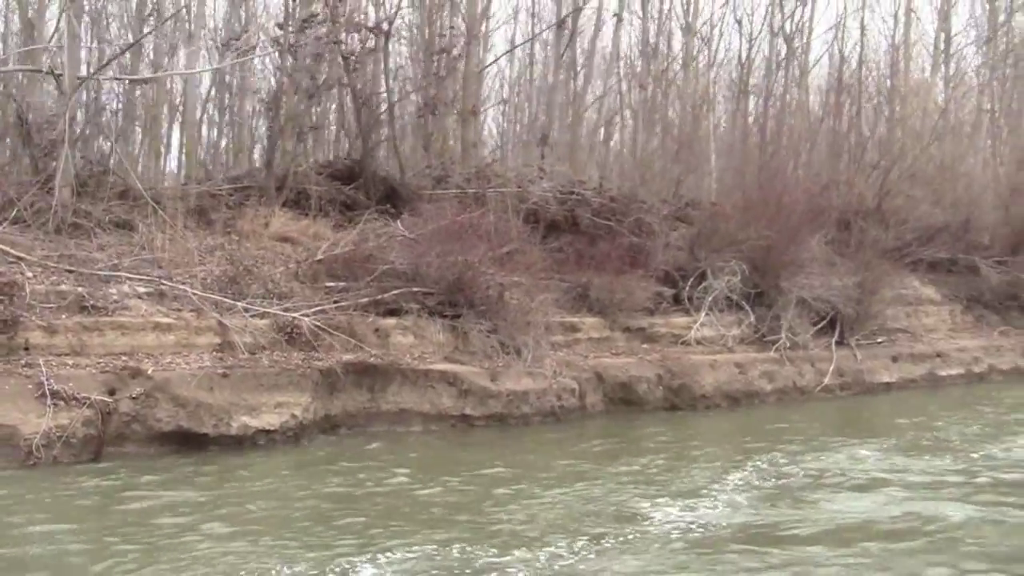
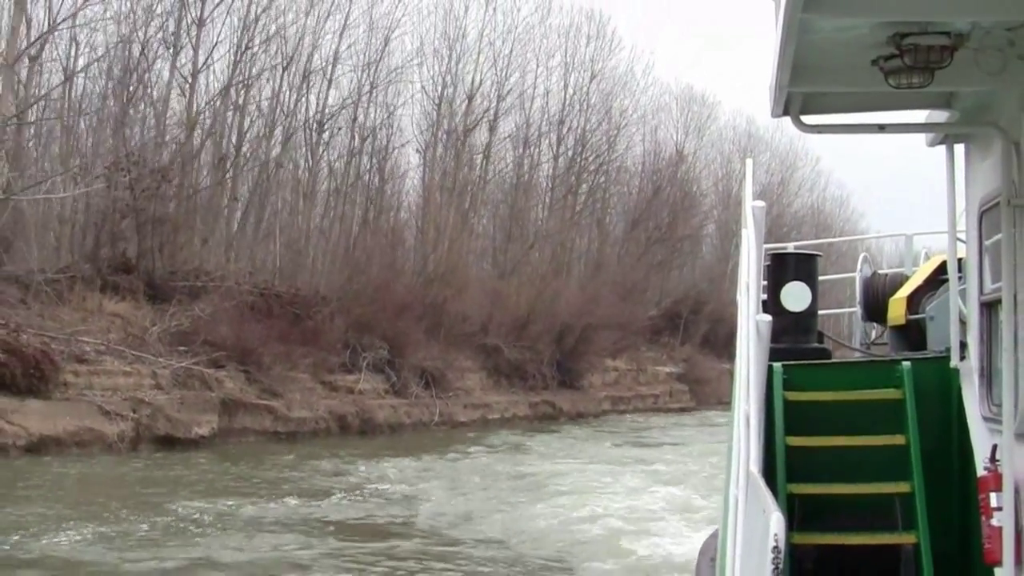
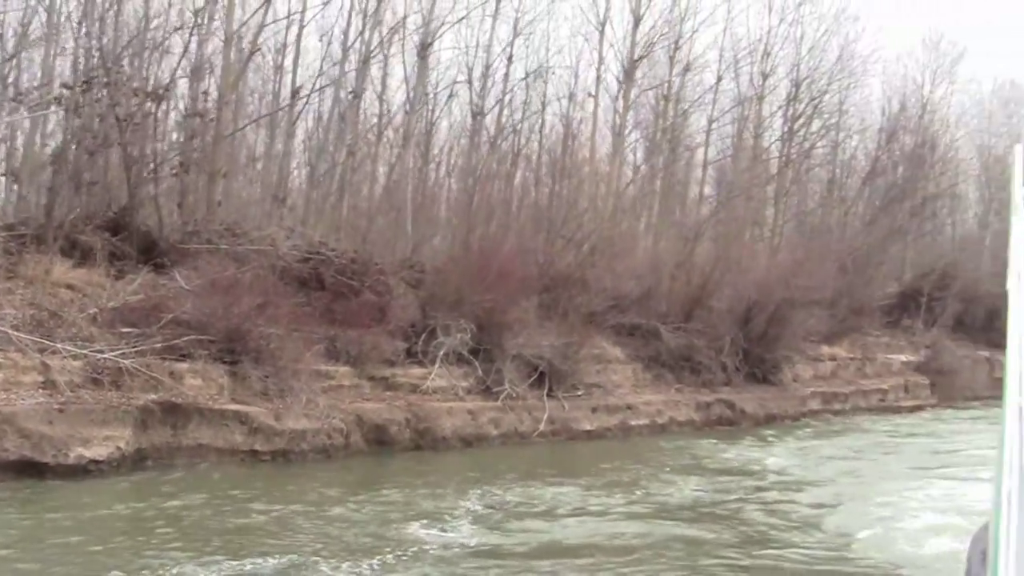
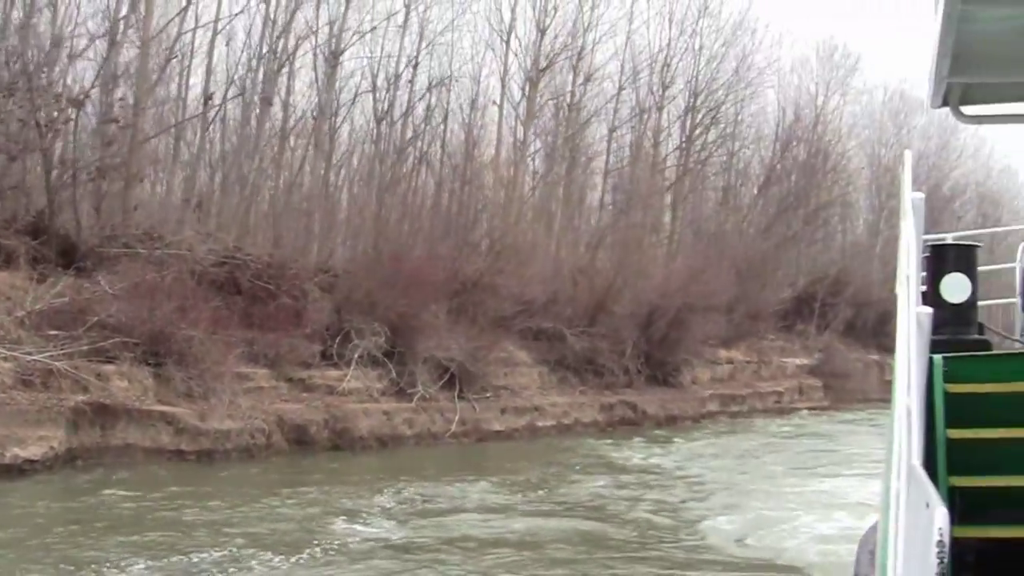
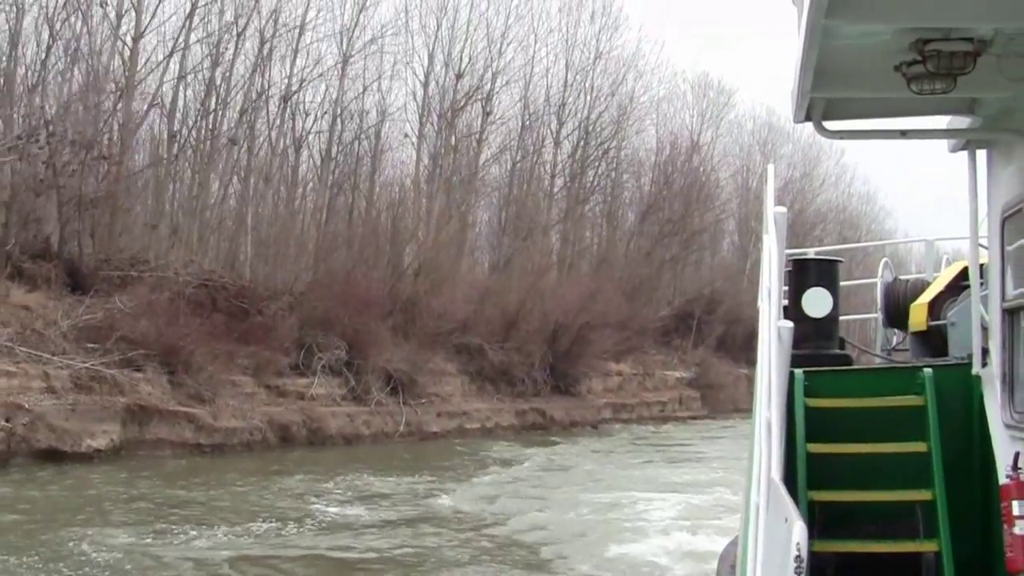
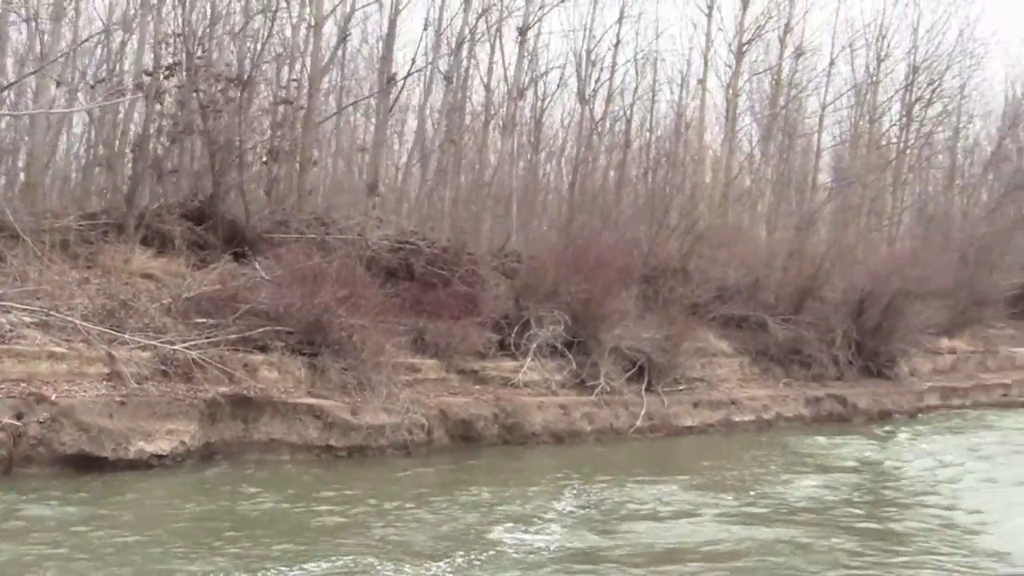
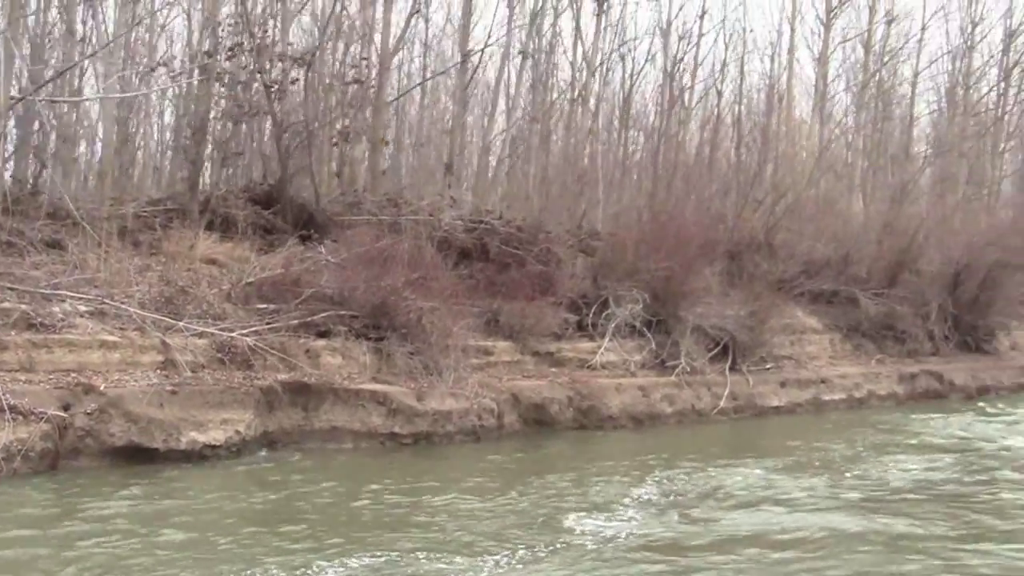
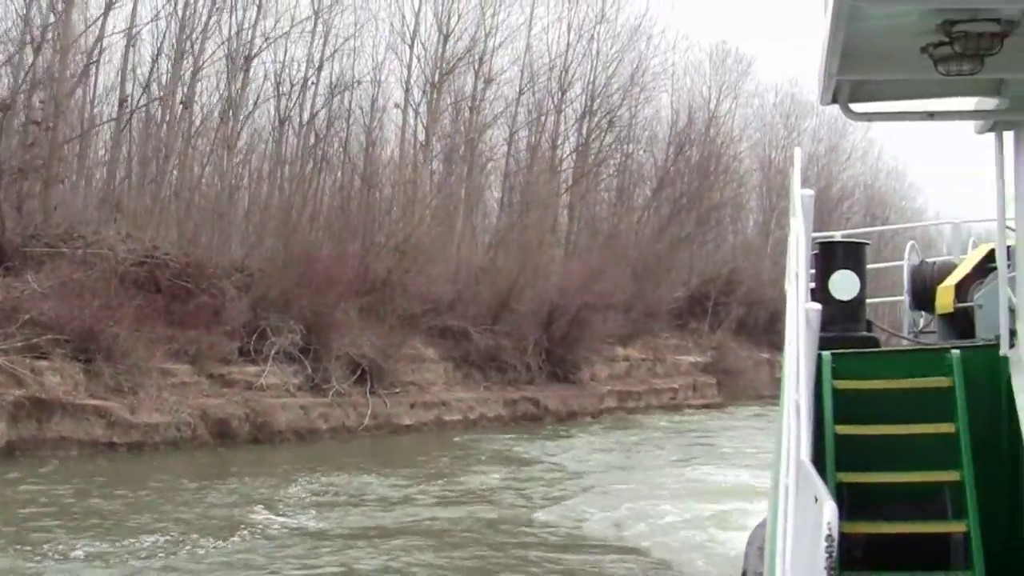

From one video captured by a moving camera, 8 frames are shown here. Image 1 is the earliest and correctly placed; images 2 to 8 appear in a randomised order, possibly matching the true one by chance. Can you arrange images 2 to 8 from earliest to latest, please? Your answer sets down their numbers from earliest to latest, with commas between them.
7, 6, 3, 4, 8, 5, 2
